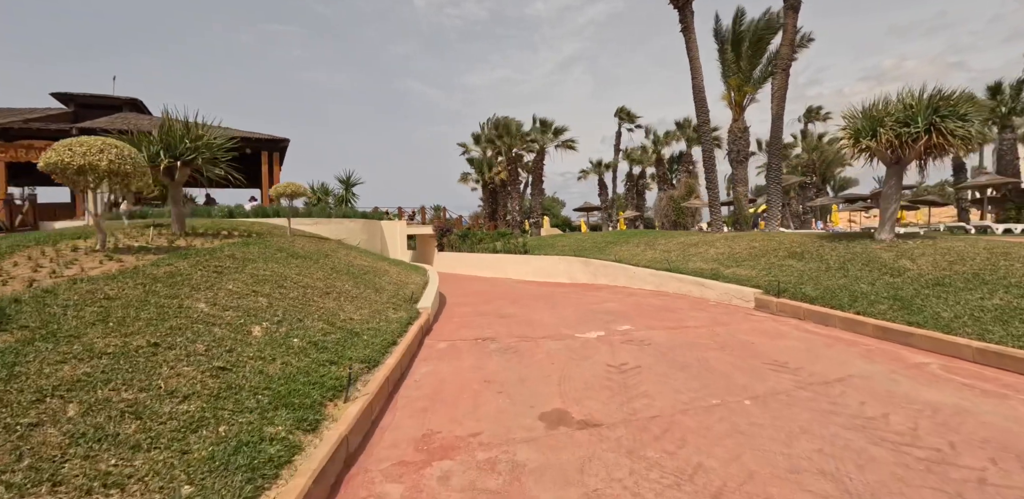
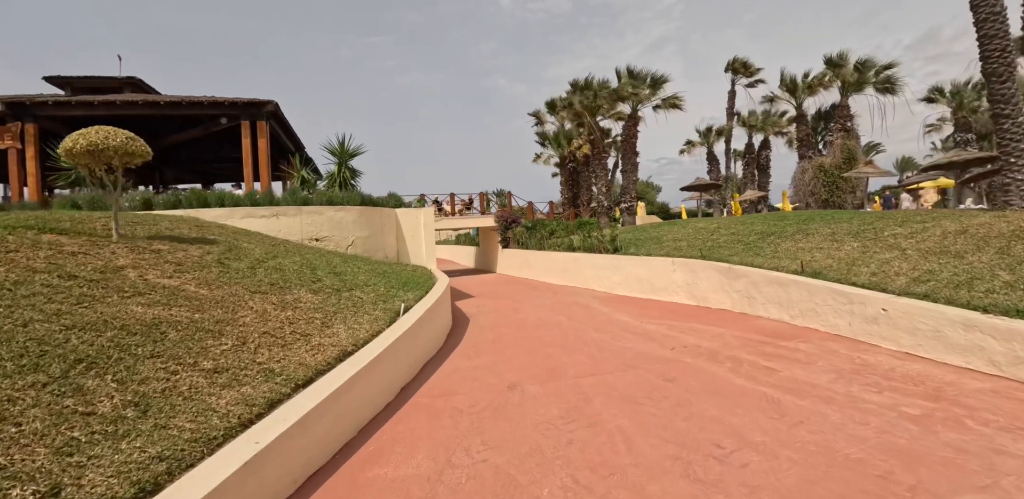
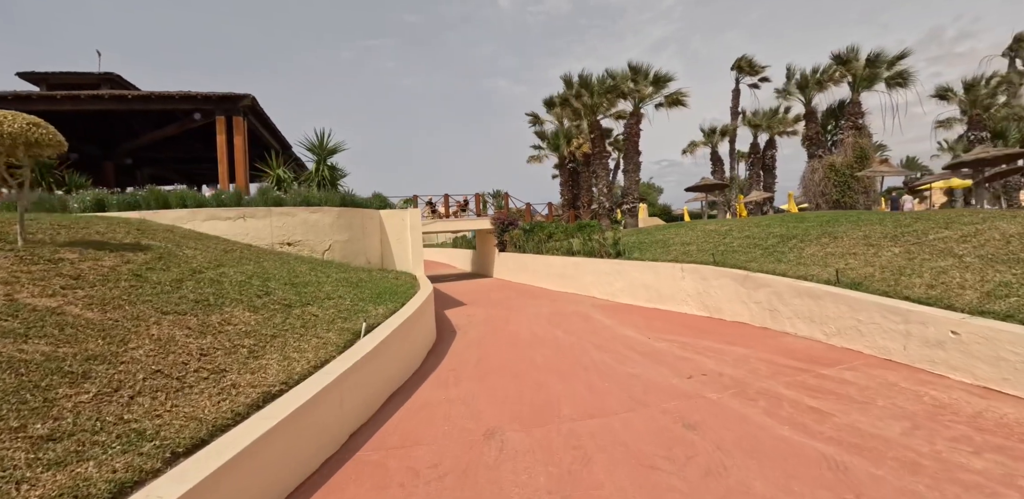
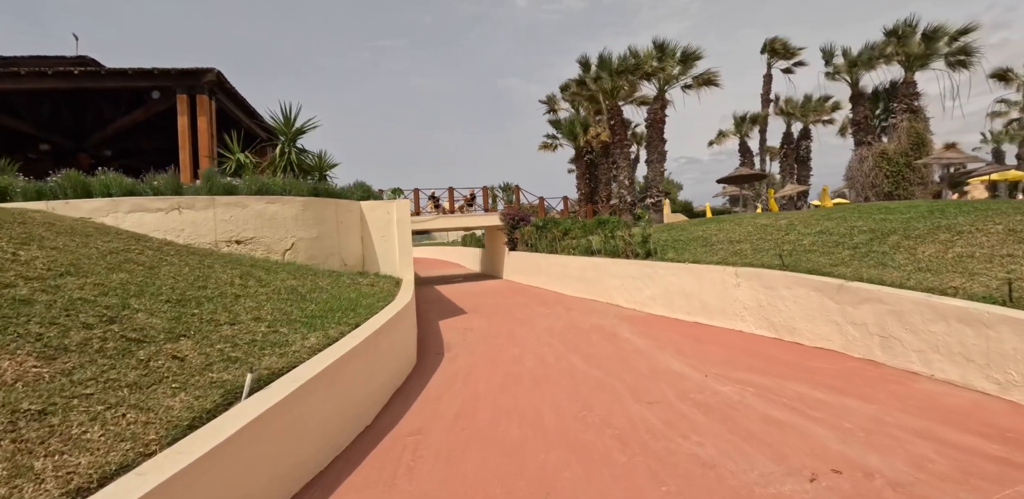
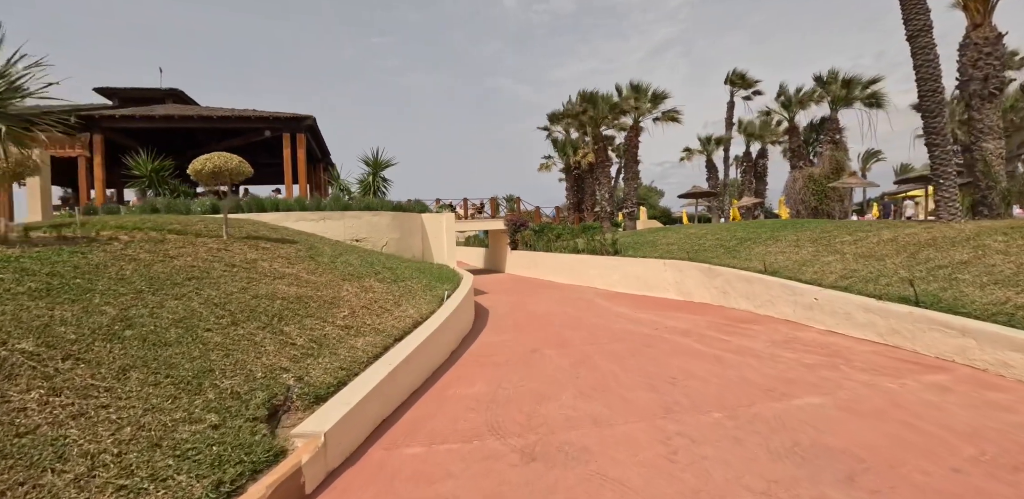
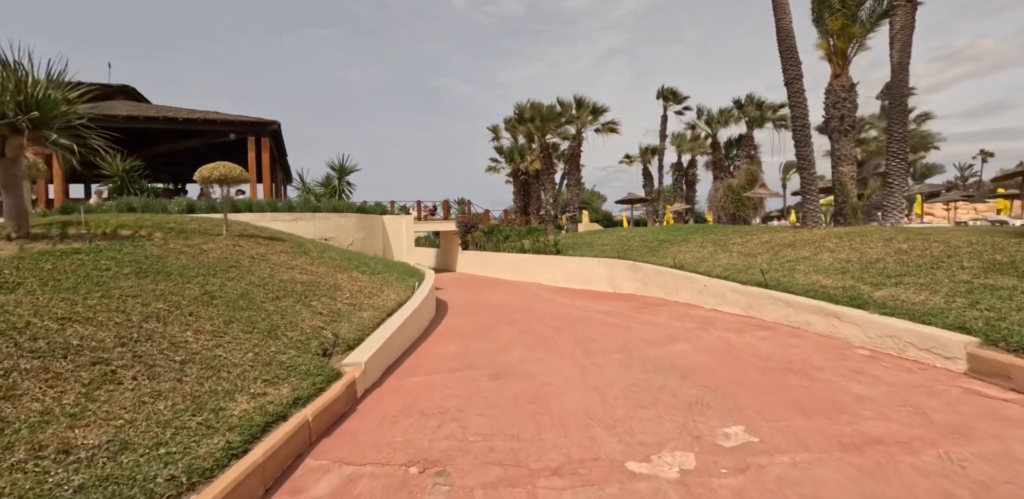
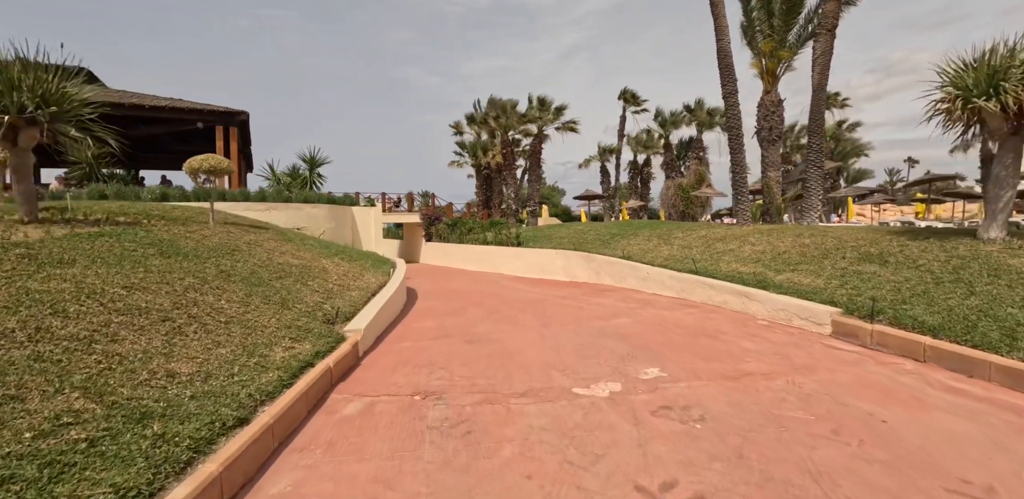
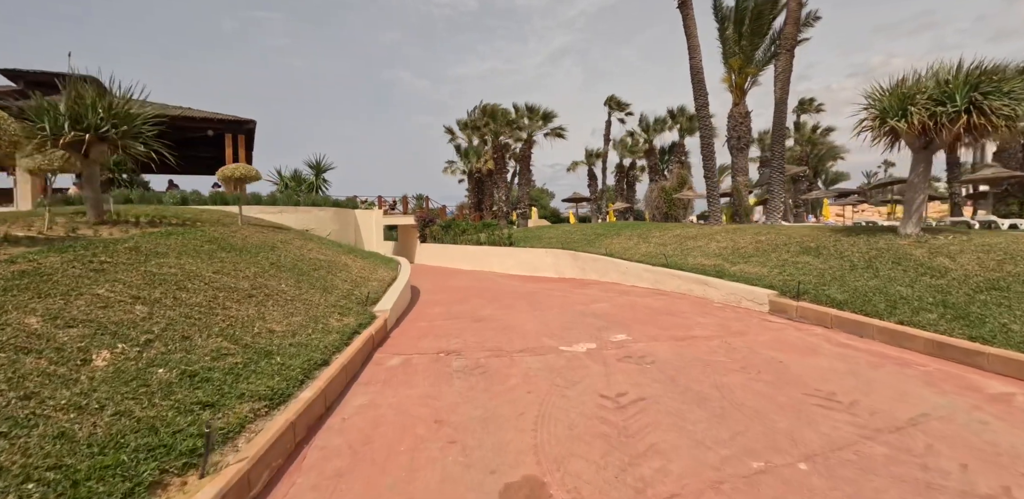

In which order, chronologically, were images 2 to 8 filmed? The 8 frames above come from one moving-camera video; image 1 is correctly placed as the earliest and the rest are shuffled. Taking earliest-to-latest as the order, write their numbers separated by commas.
8, 7, 6, 5, 2, 3, 4
